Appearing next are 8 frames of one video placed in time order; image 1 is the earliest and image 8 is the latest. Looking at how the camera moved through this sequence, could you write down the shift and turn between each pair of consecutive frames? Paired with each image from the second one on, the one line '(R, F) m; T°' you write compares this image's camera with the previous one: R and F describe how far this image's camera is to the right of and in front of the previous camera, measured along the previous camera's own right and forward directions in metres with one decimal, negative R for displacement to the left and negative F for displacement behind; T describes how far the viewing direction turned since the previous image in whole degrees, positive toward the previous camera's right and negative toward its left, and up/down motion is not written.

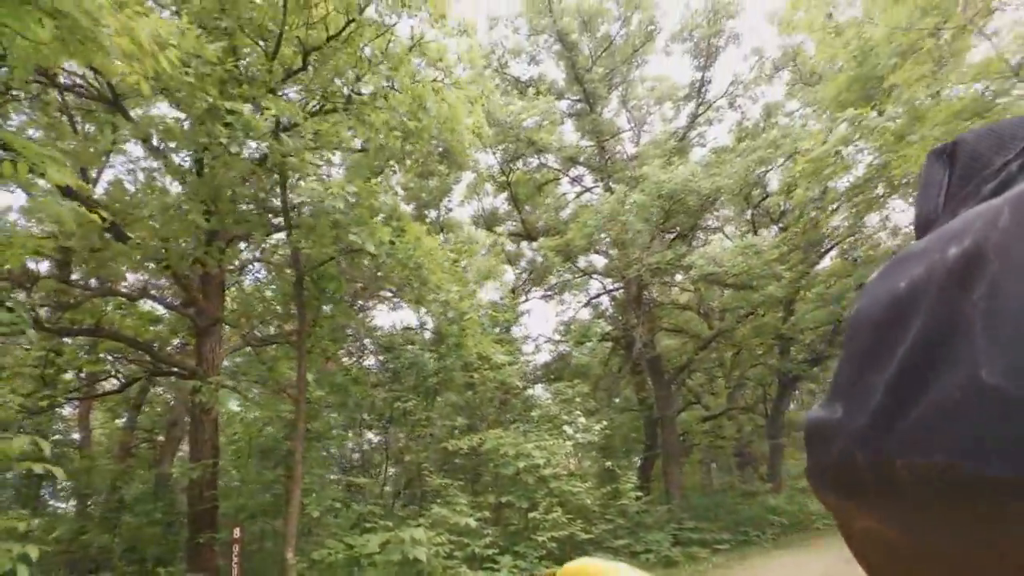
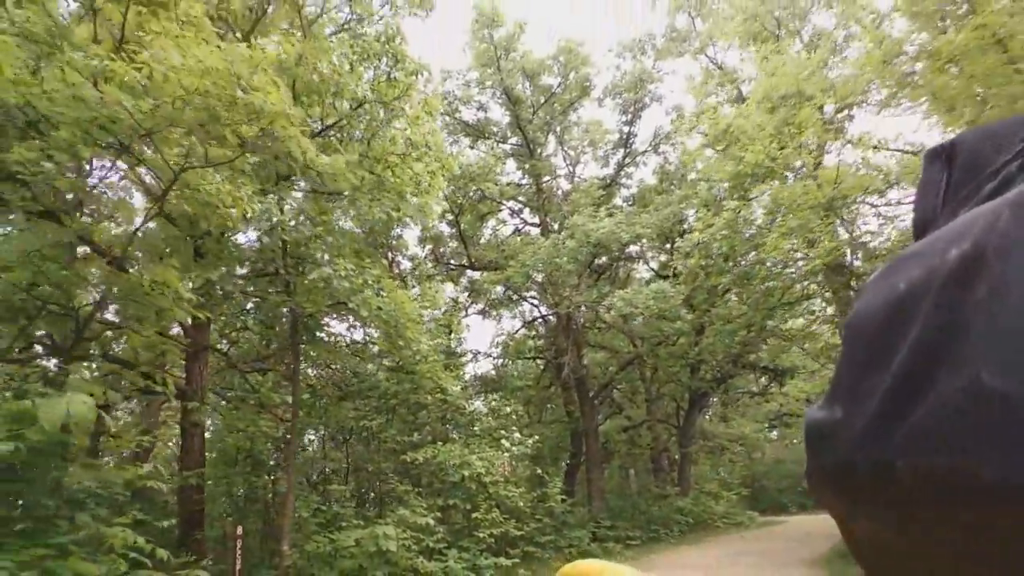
(-0.2, -1.4) m; +5°
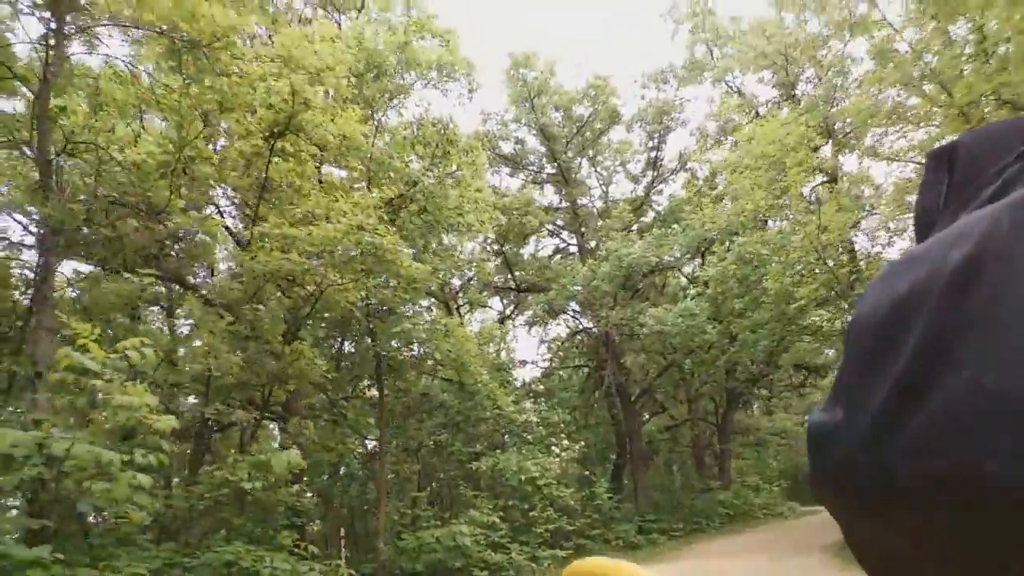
(0.0, -1.4) m; -3°
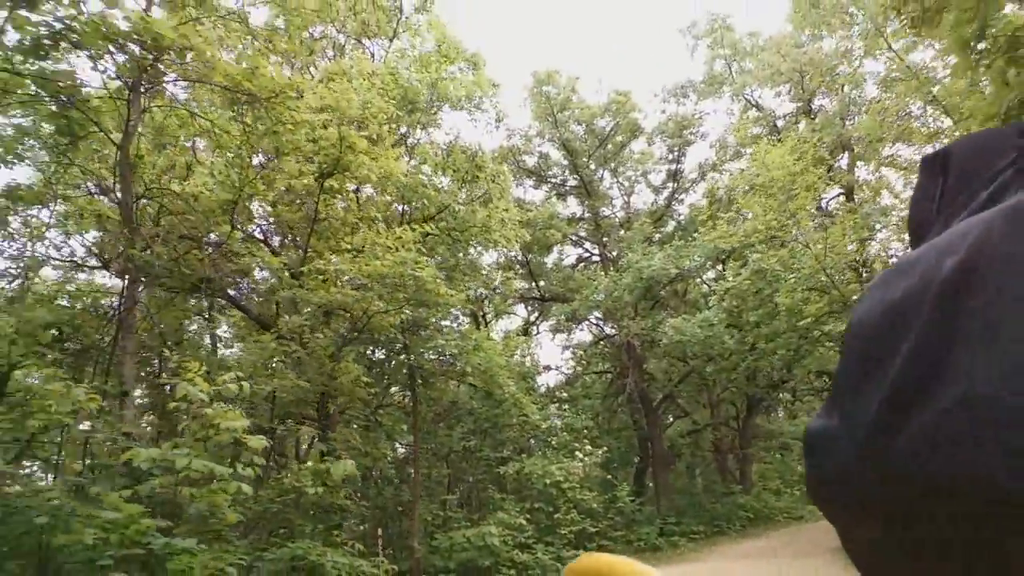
(0.0, -0.5) m; -2°
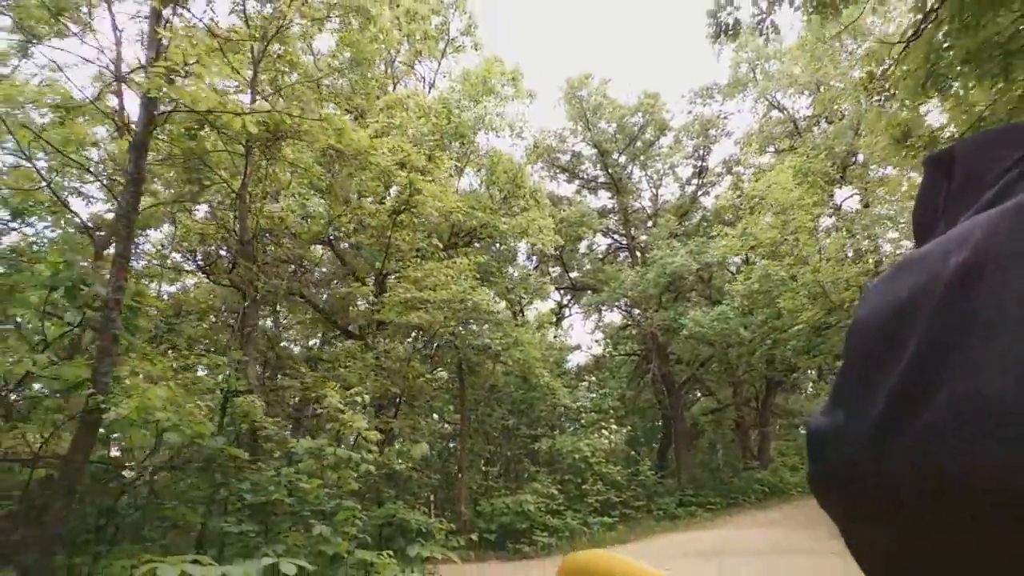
(0.0, -1.3) m; -3°
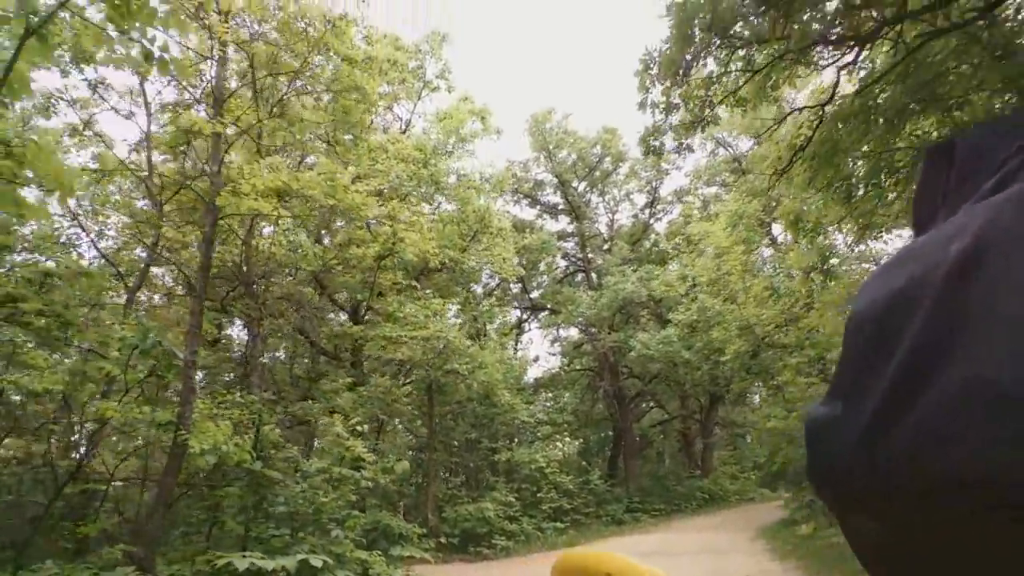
(-0.1, -1.1) m; +3°
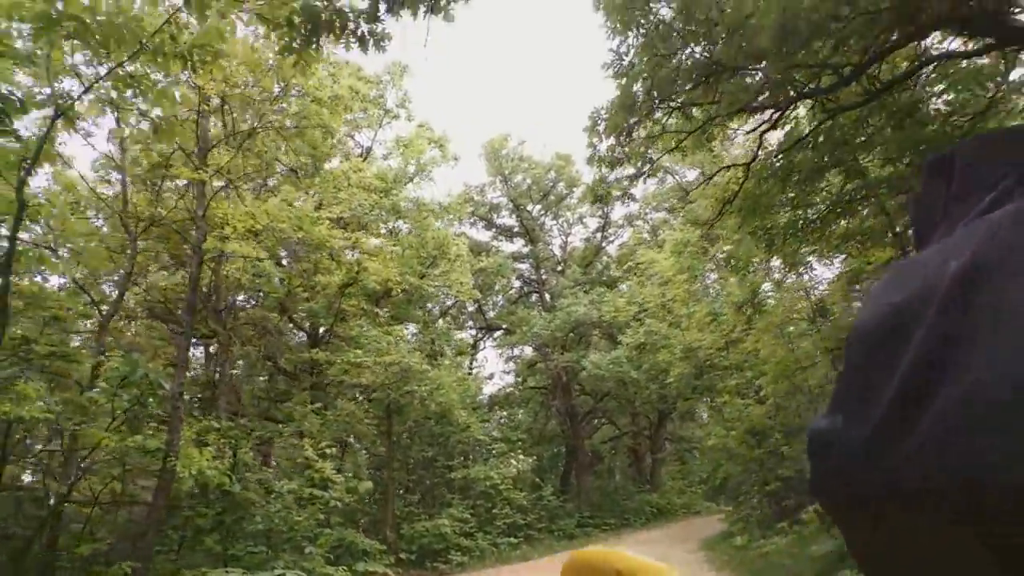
(0.0, -0.5) m; +4°
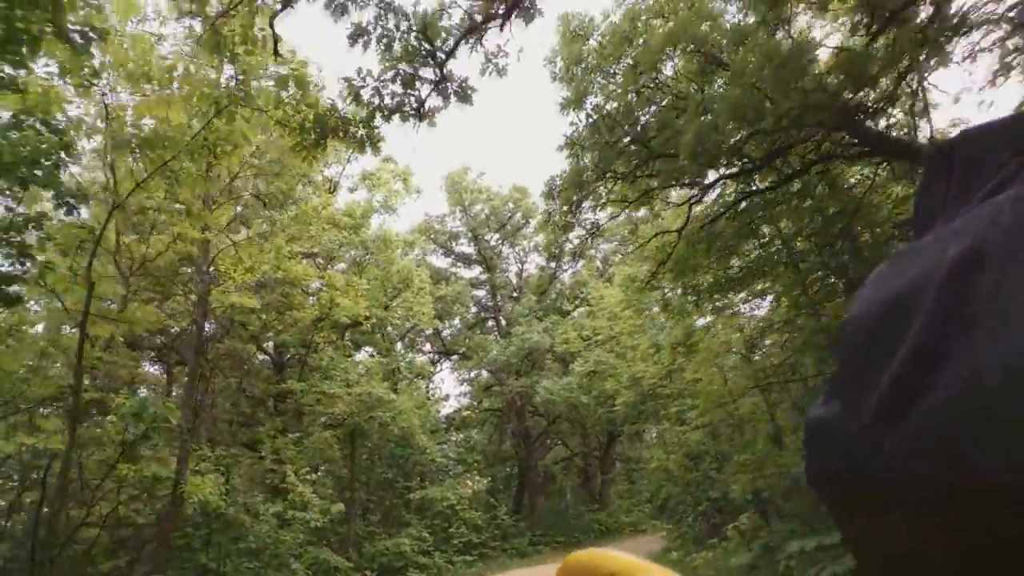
(-0.1, -0.8) m; +4°
